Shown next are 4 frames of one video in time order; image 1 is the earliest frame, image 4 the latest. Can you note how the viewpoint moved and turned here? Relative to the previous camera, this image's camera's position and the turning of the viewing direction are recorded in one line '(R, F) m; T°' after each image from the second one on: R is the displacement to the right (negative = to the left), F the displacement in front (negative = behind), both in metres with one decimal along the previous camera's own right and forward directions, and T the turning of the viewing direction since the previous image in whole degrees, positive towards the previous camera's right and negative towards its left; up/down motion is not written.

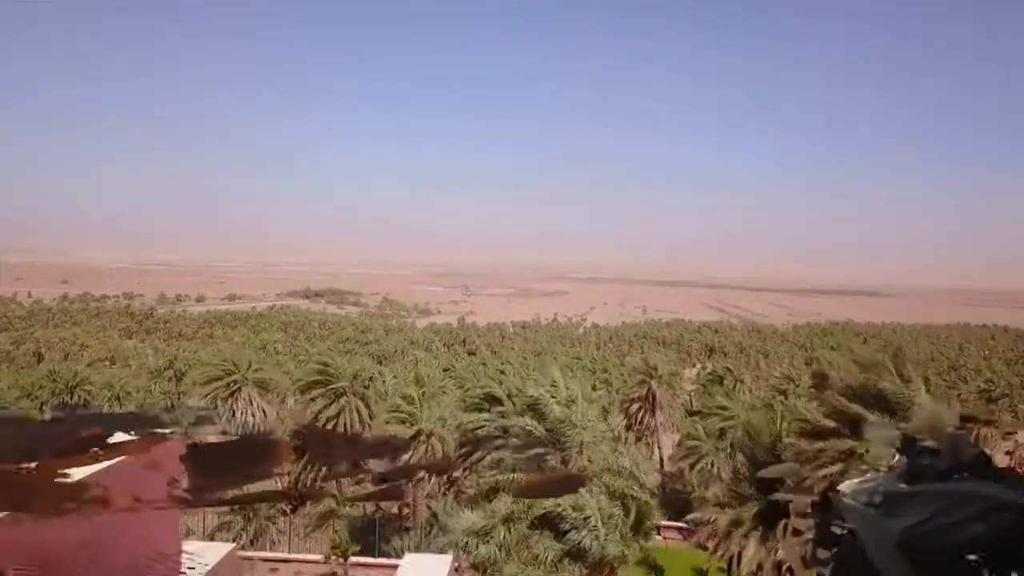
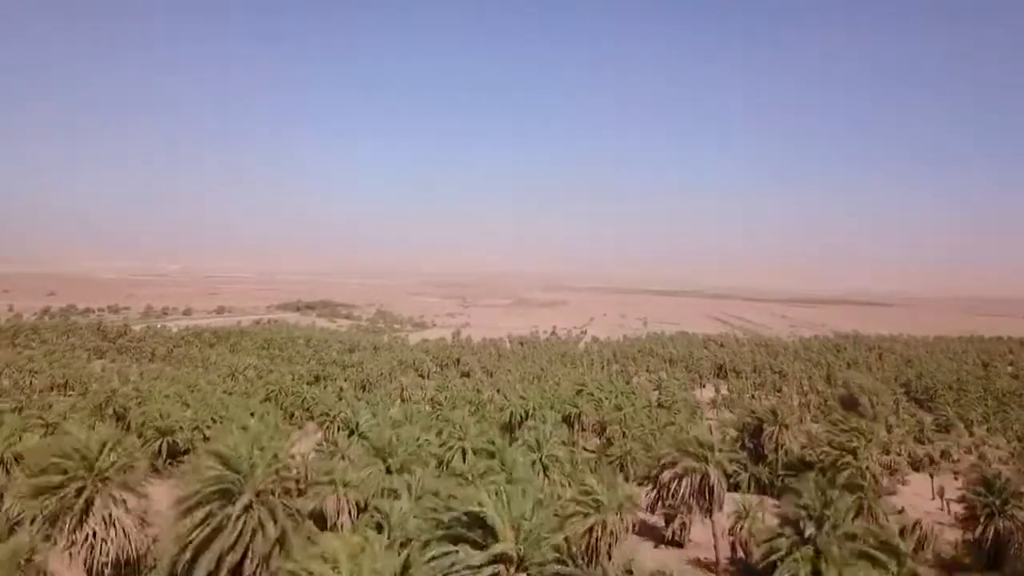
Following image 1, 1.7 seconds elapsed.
(0.0, +2.4) m; 0°
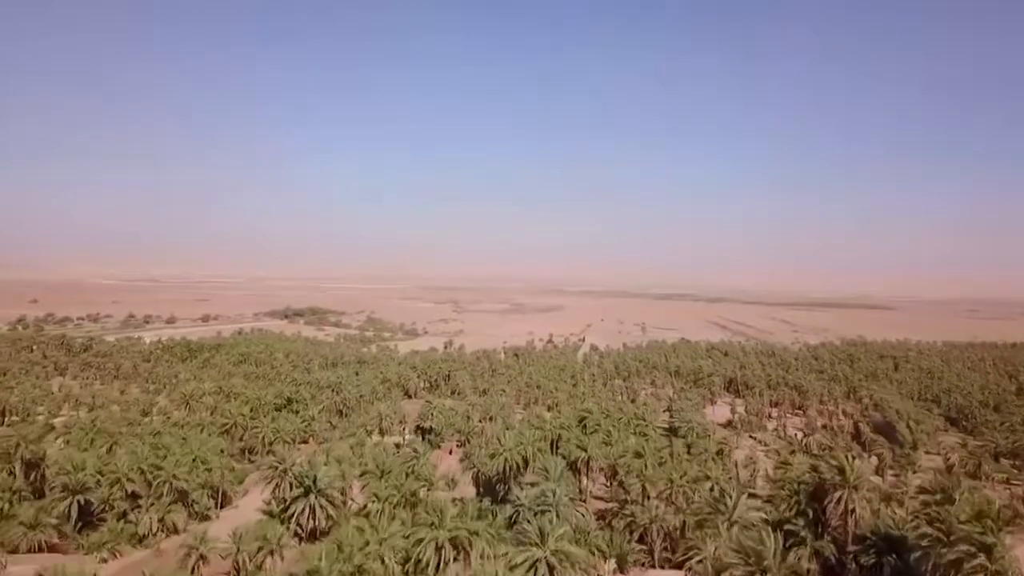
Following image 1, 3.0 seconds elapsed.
(0.0, +2.6) m; 0°
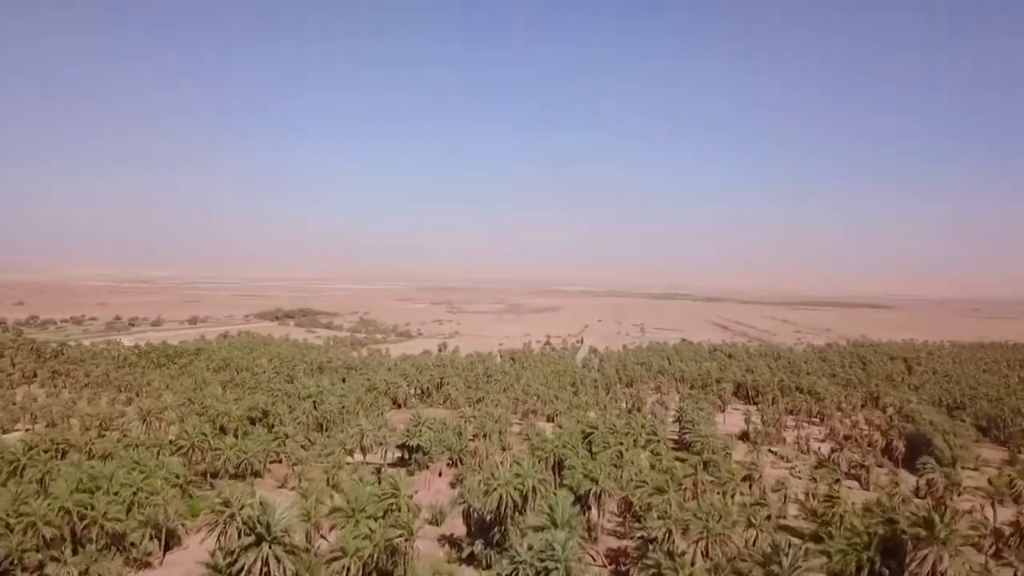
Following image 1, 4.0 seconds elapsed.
(0.0, +1.9) m; 0°
